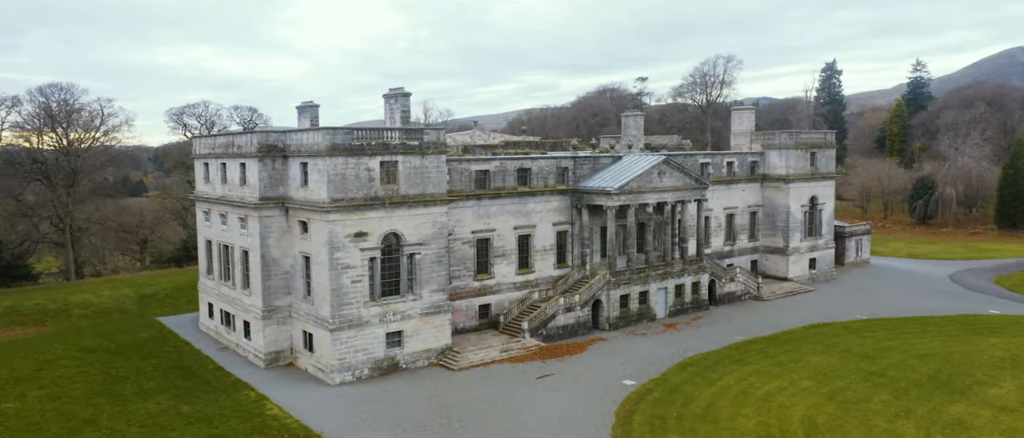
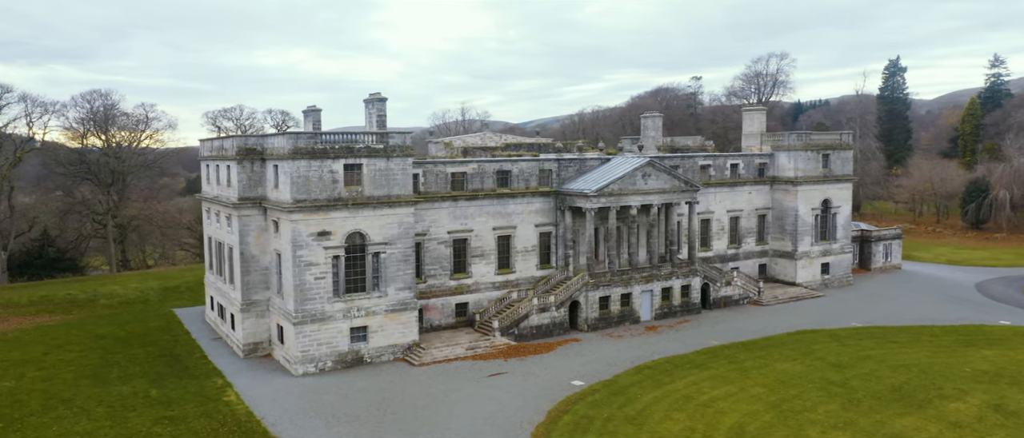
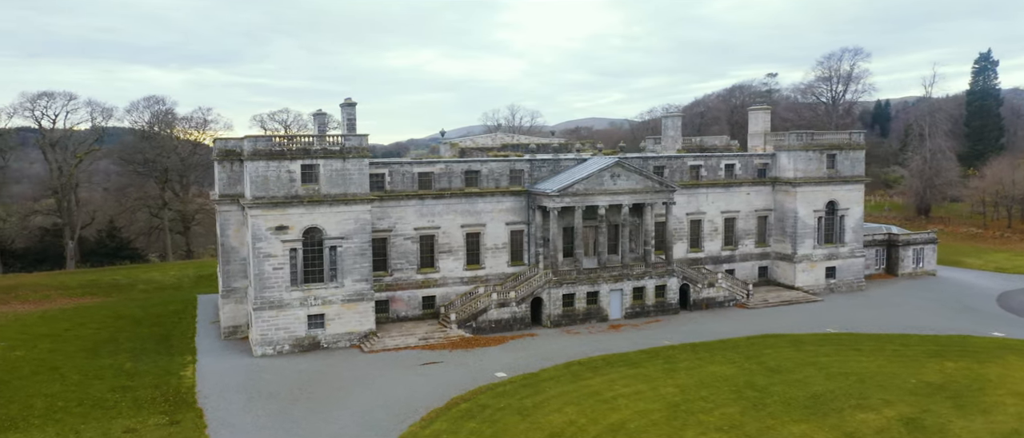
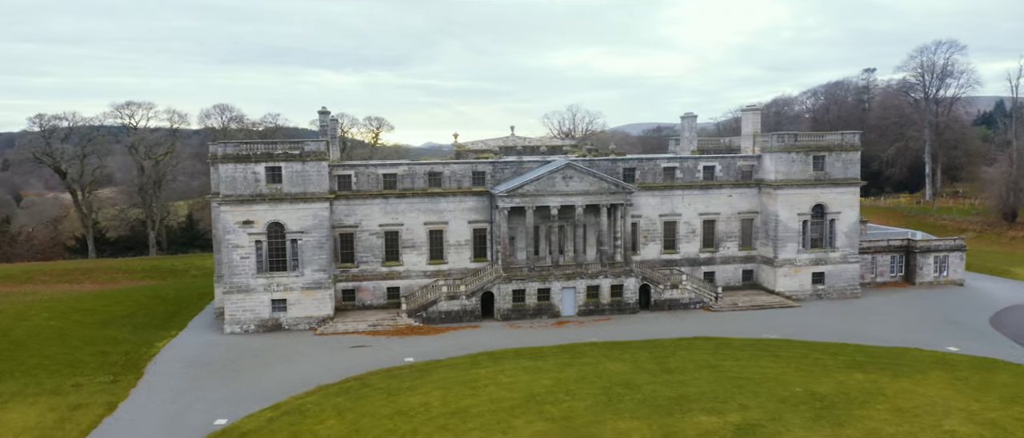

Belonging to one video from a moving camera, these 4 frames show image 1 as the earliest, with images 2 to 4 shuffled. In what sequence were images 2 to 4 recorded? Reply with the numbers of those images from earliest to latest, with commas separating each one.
2, 3, 4
